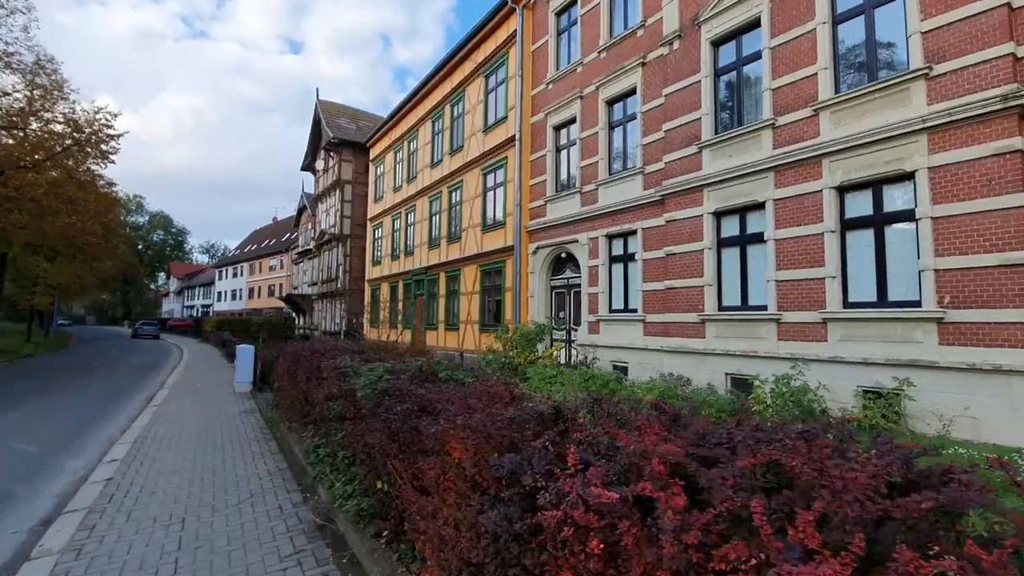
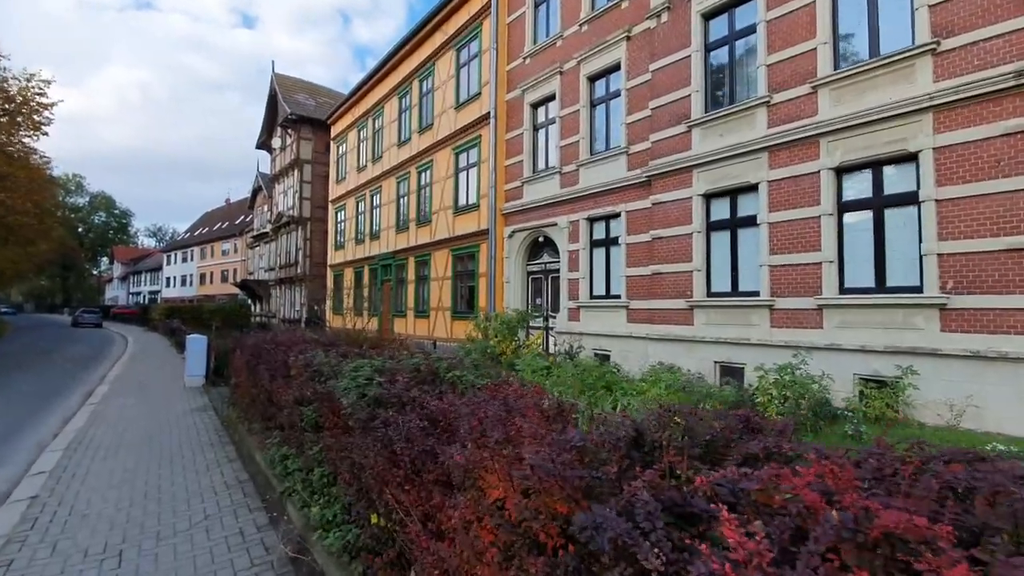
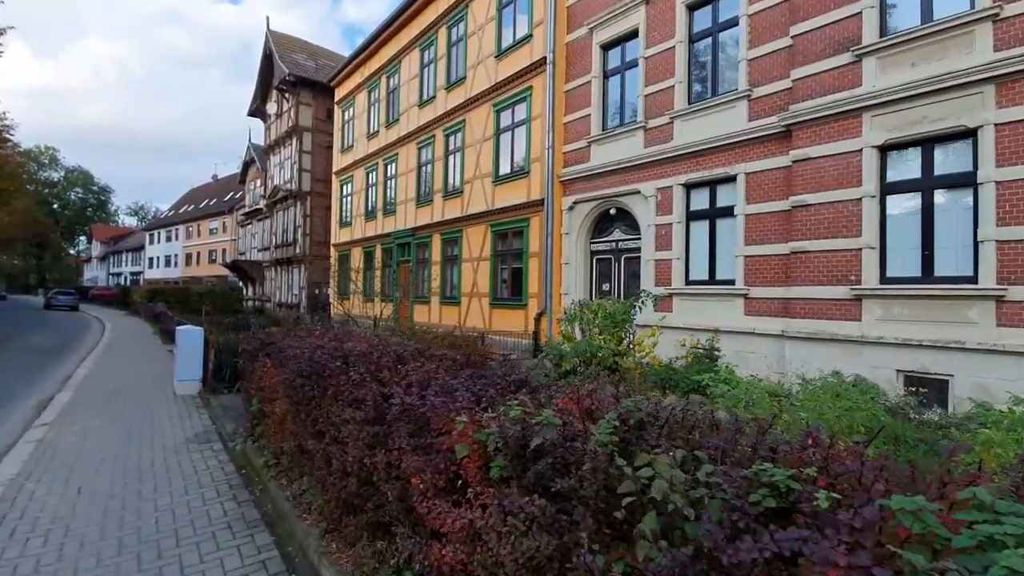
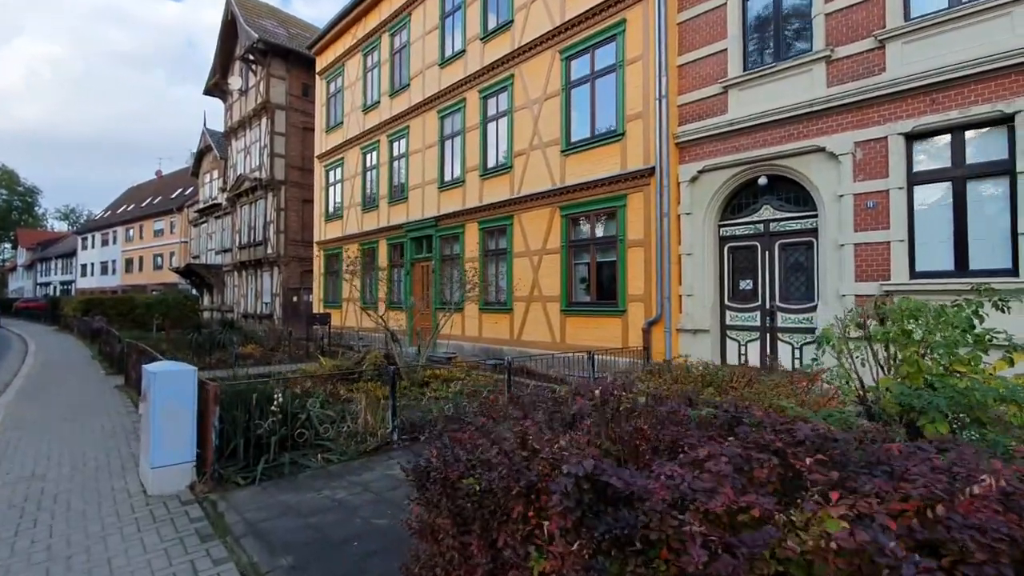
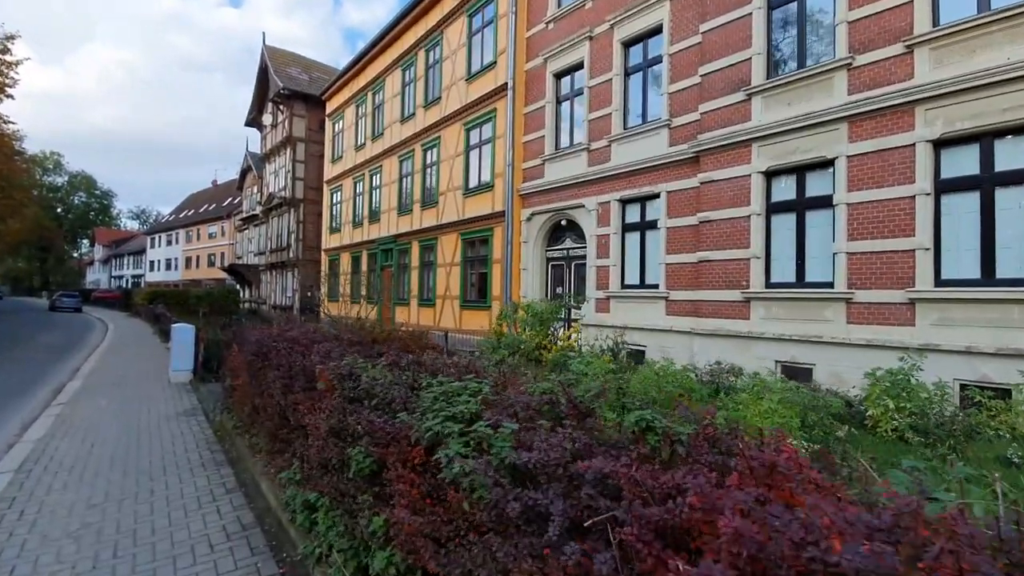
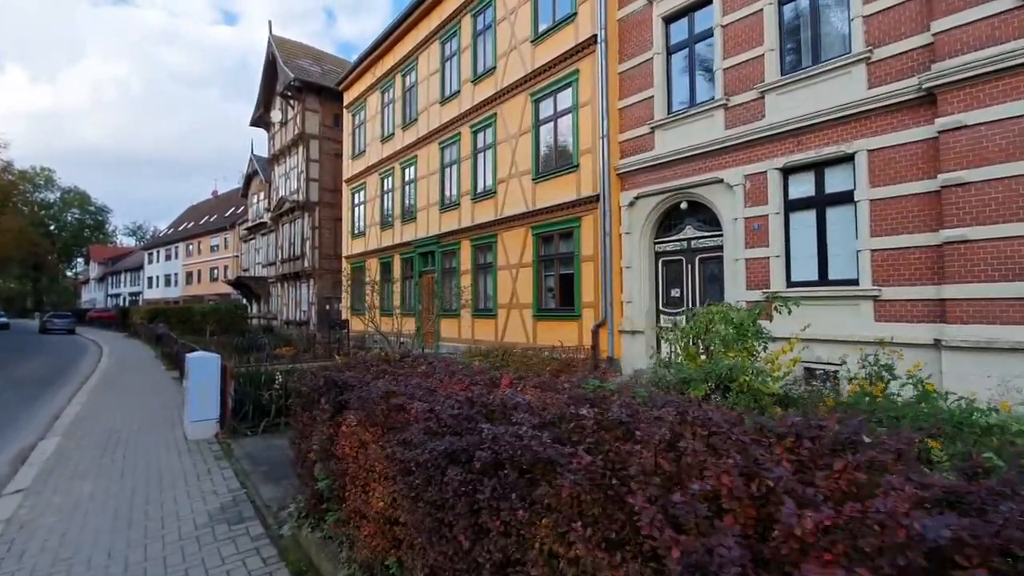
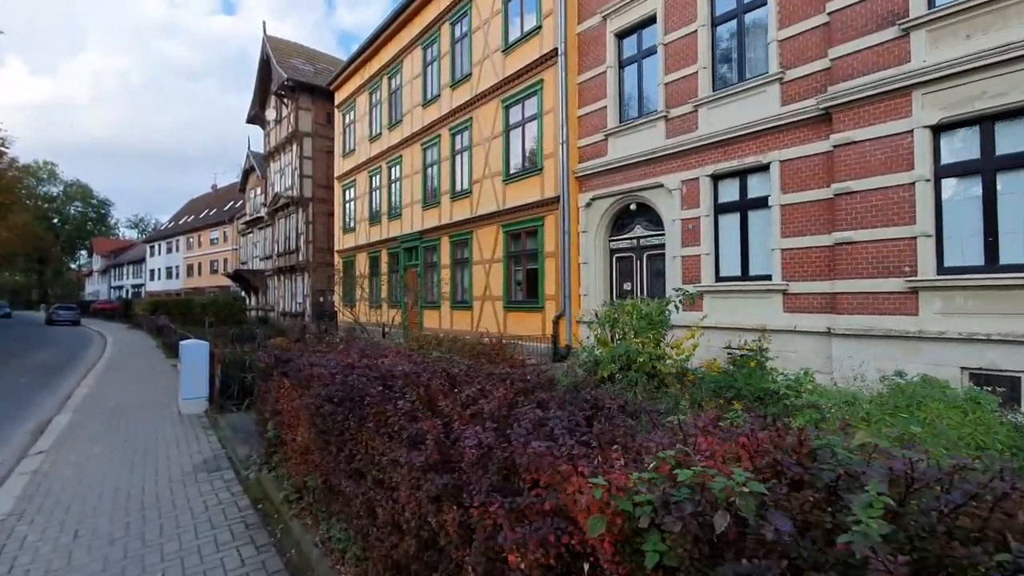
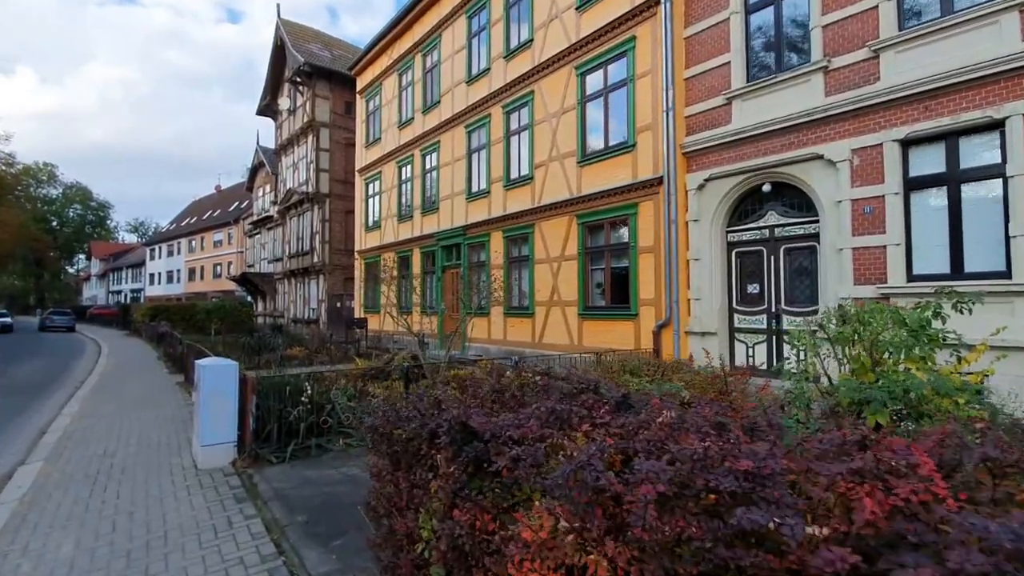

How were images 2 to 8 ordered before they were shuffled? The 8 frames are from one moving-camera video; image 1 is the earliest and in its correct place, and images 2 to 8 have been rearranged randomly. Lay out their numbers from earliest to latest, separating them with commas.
2, 5, 3, 7, 6, 8, 4
